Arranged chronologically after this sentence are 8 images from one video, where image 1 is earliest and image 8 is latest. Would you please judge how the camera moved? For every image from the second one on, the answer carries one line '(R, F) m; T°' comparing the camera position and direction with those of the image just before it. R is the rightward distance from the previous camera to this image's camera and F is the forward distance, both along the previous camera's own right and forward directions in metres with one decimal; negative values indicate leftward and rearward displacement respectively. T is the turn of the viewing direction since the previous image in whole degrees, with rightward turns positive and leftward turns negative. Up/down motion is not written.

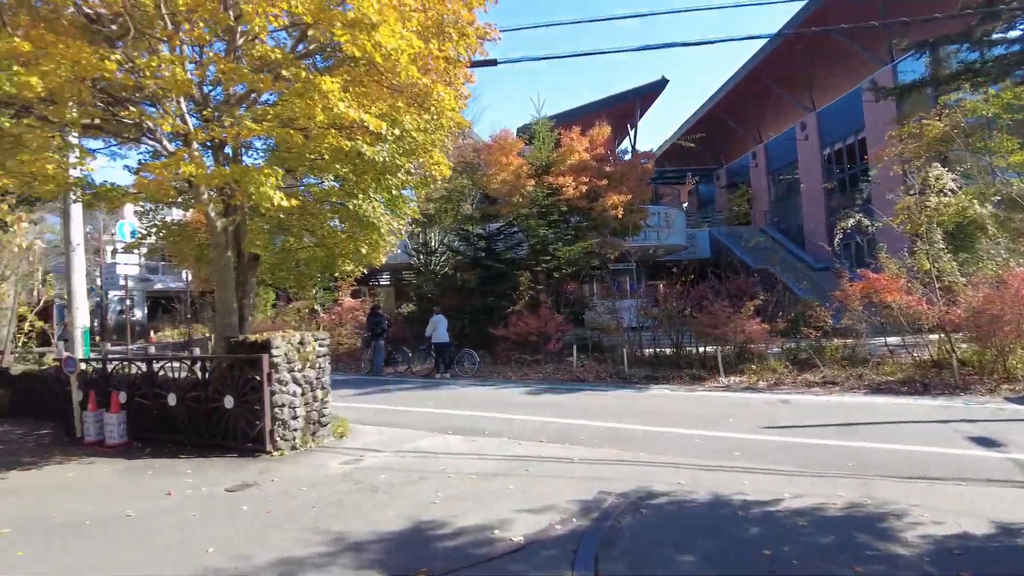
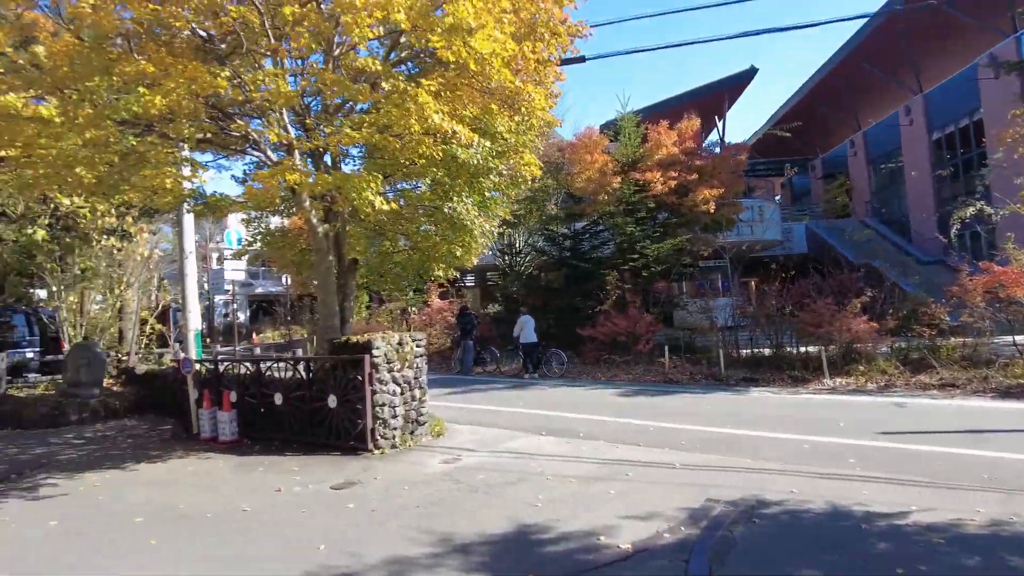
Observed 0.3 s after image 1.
(-0.2, +0.1) m; -7°
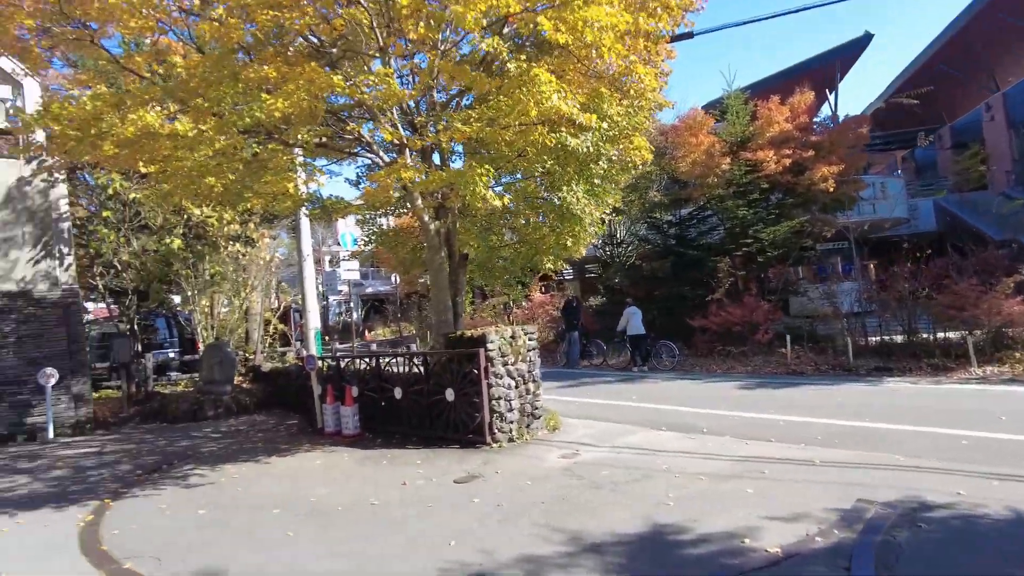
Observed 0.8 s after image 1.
(-0.2, +0.2) m; -9°
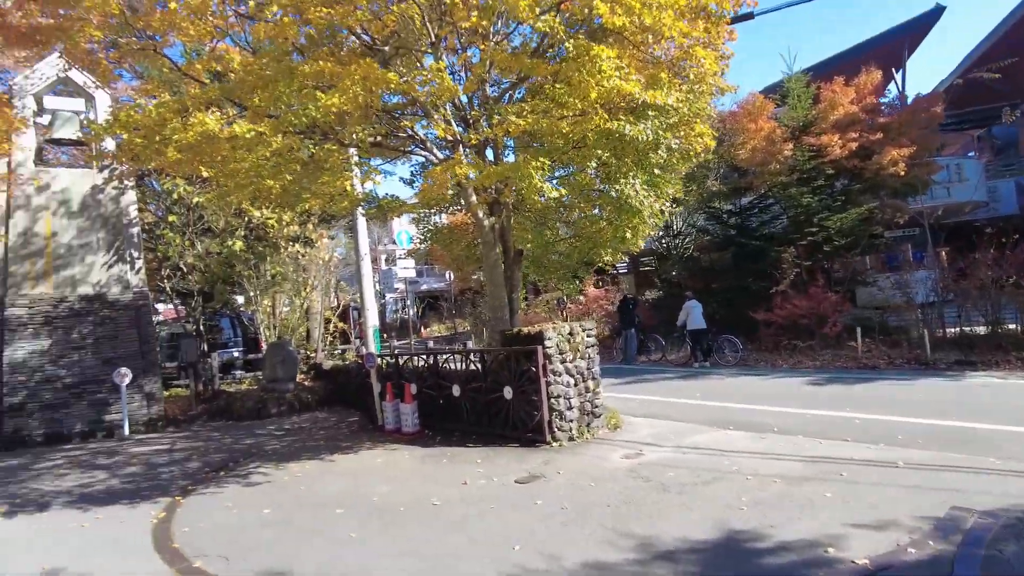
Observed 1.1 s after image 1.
(-0.1, +0.2) m; -5°
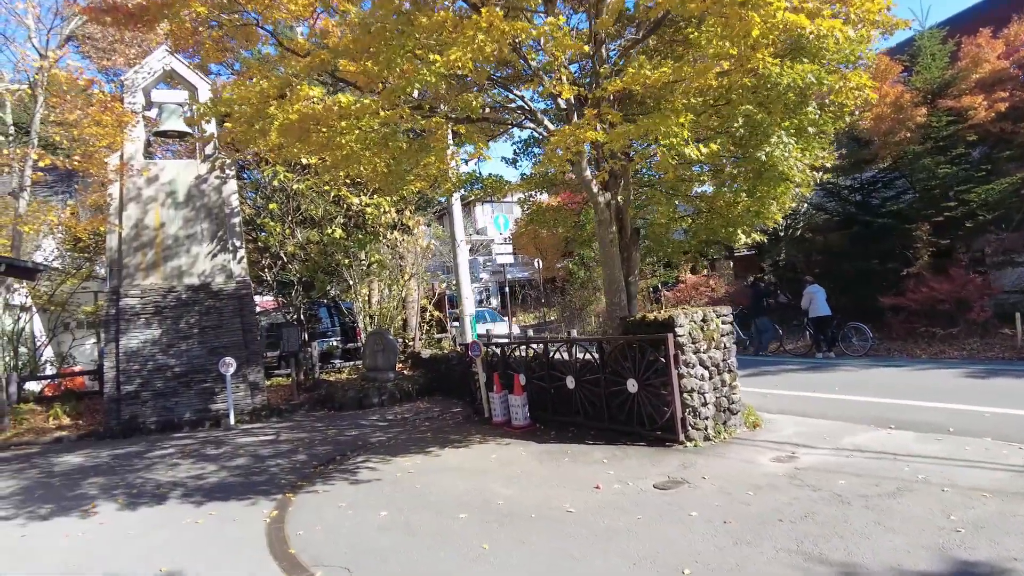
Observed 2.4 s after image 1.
(-0.5, +0.7) m; -7°
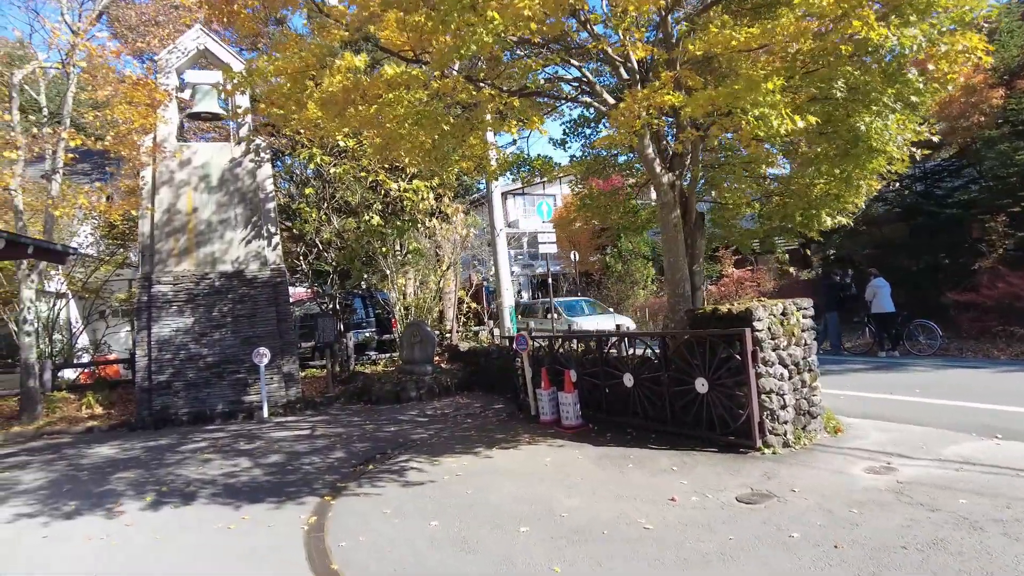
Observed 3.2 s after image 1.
(-0.3, +0.6) m; -2°
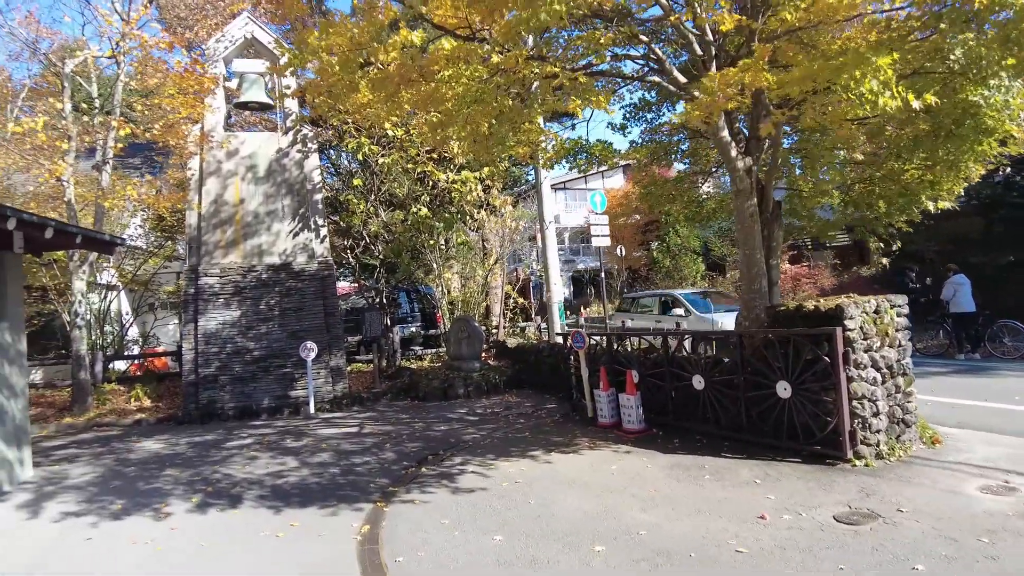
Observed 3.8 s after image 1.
(-0.2, +0.5) m; -3°
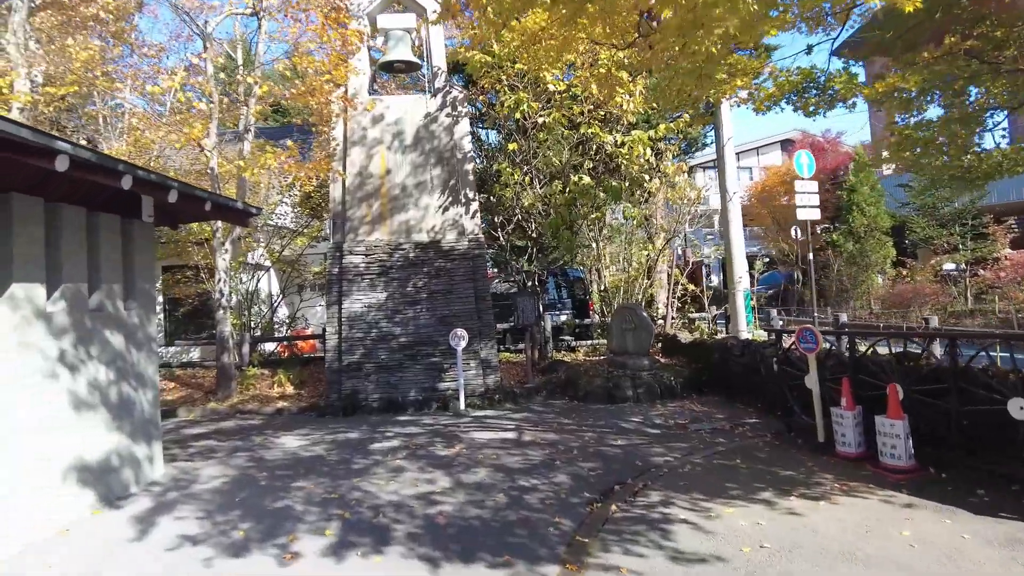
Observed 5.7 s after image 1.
(-0.7, +1.6) m; -12°
